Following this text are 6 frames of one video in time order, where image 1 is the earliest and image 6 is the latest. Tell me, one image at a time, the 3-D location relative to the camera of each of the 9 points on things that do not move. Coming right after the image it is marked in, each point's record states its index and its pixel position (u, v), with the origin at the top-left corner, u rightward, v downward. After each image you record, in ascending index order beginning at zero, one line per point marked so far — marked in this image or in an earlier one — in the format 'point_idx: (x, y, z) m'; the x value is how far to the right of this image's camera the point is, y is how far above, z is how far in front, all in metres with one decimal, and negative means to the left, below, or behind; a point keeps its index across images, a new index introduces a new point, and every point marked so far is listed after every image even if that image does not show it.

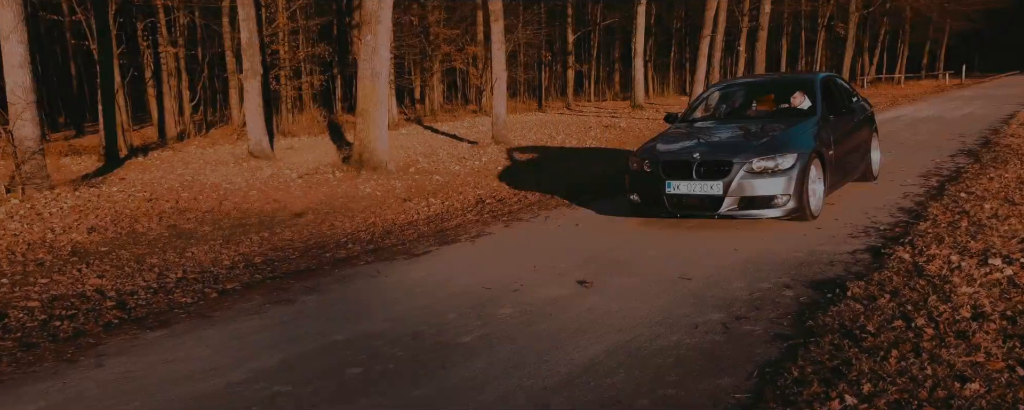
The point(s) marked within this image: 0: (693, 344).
0: (+1.1, -0.8, +4.3) m
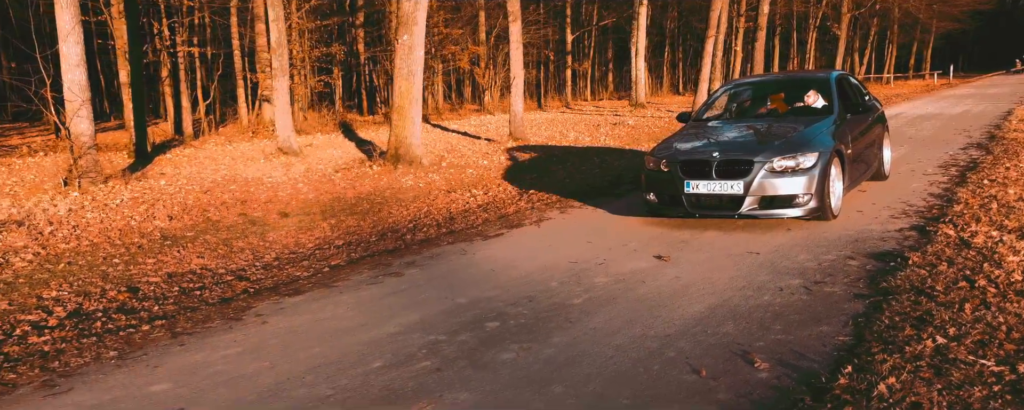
0: (+1.8, -0.6, +4.8) m
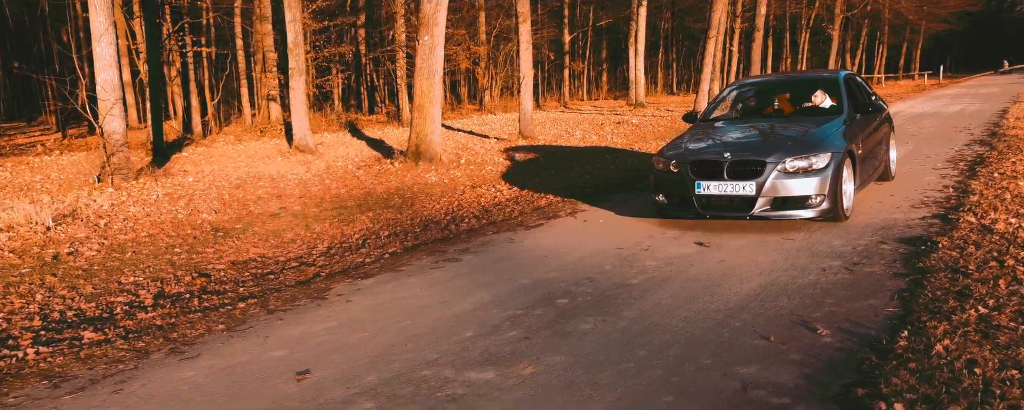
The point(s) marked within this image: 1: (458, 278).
0: (+2.3, -0.5, +5.2) m
1: (-0.4, -0.6, +5.8) m
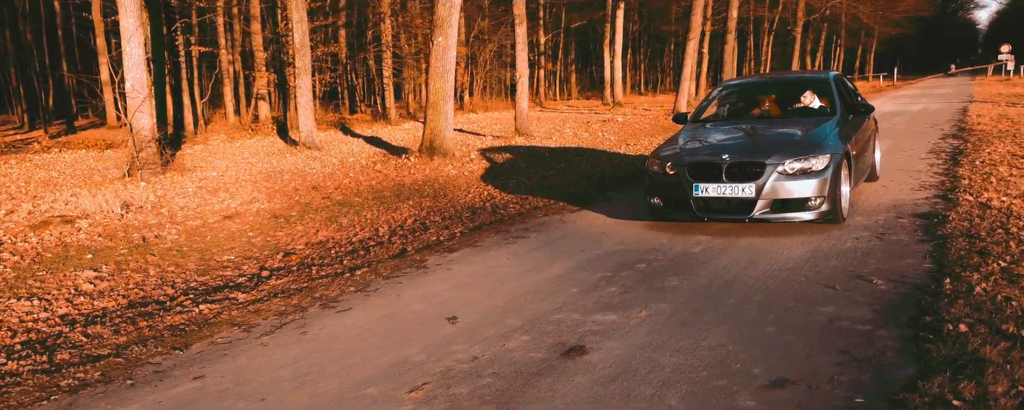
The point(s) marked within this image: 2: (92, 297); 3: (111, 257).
0: (+2.9, -0.3, +6.1) m
1: (+0.2, -0.4, +6.5) m
2: (-3.2, -0.7, +5.6) m
3: (-3.8, -0.5, +6.9) m
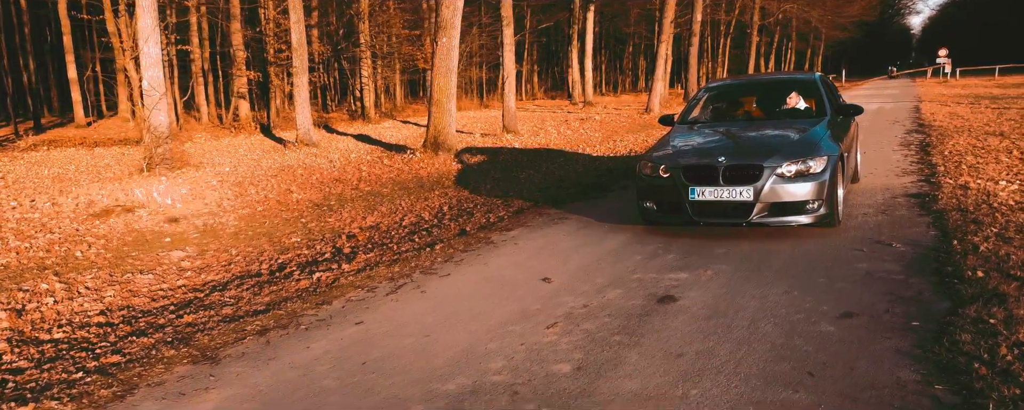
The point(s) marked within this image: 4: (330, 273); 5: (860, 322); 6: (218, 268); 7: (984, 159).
0: (+3.5, -0.1, +6.9) m
1: (+0.7, -0.2, +7.2) m
2: (-2.6, -0.6, +6.2) m
3: (-3.3, -0.3, +7.4) m
4: (-1.4, -0.5, +5.5) m
5: (+1.9, -0.6, +3.9) m
6: (-2.5, -0.5, +6.3) m
7: (+7.8, +0.8, +12.3) m
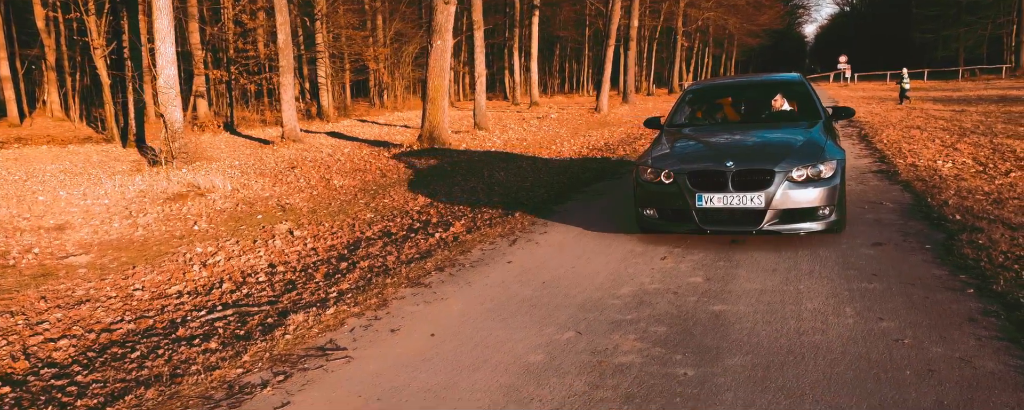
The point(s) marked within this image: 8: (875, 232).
0: (+4.0, +0.2, +8.5) m
1: (+1.3, 0.0, +8.5) m
2: (-1.9, -0.3, +7.2) m
3: (-2.7, -0.1, +8.3) m
4: (-0.6, -0.3, +6.7) m
5: (+2.8, -0.3, +5.4) m
6: (-1.8, -0.3, +7.3) m
7: (+7.9, +1.2, +14.3) m
8: (+2.9, -0.2, +6.0) m
